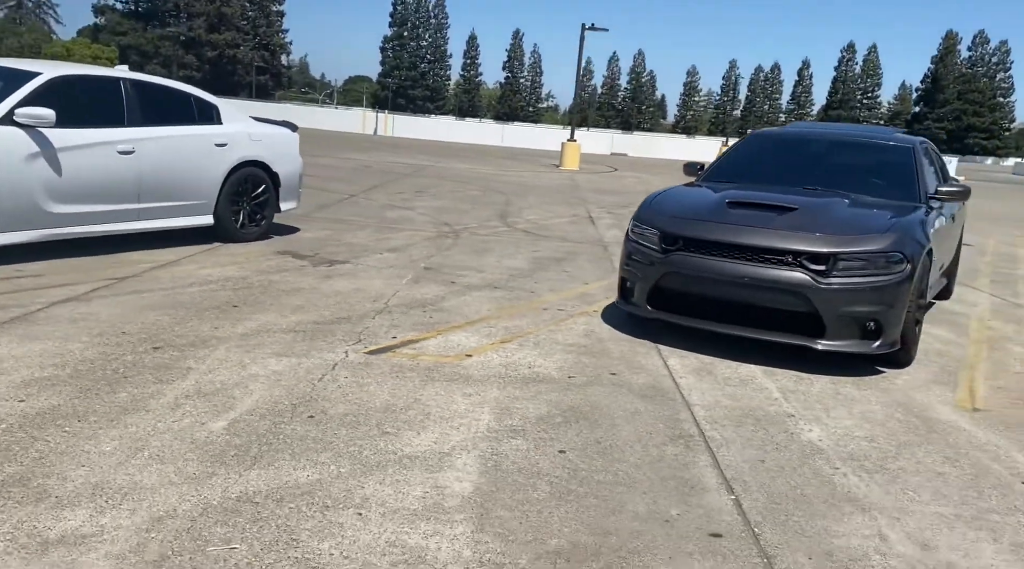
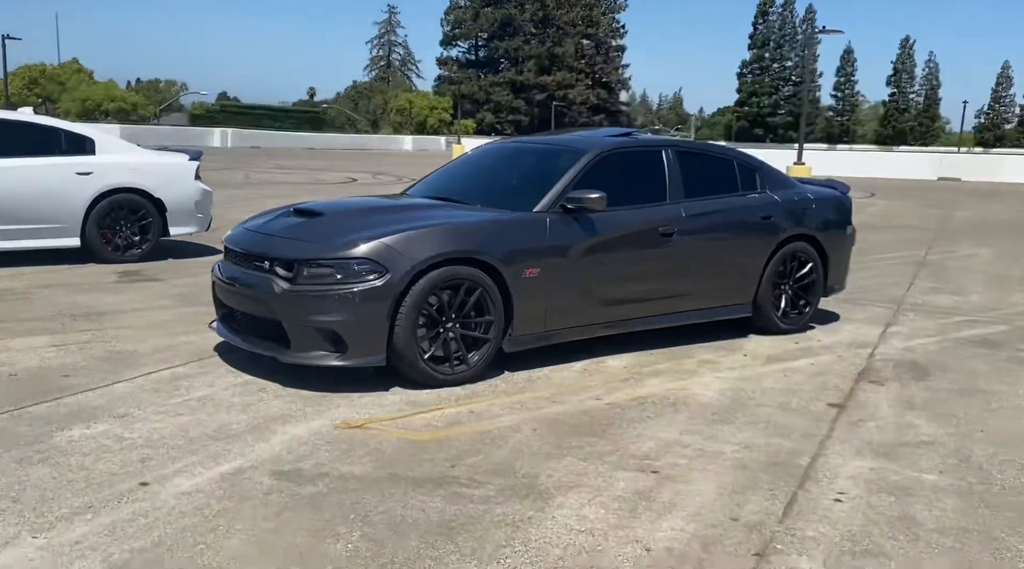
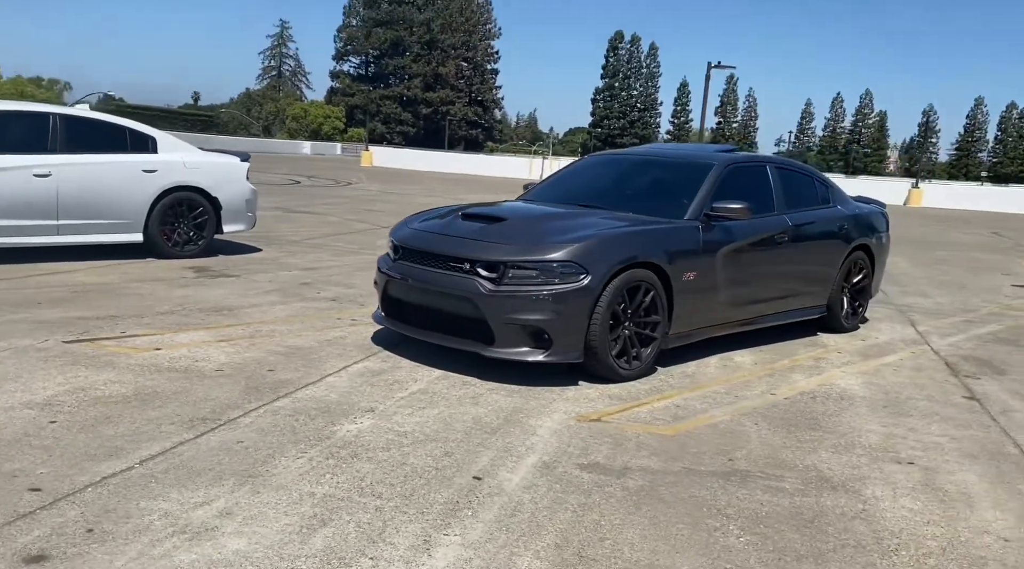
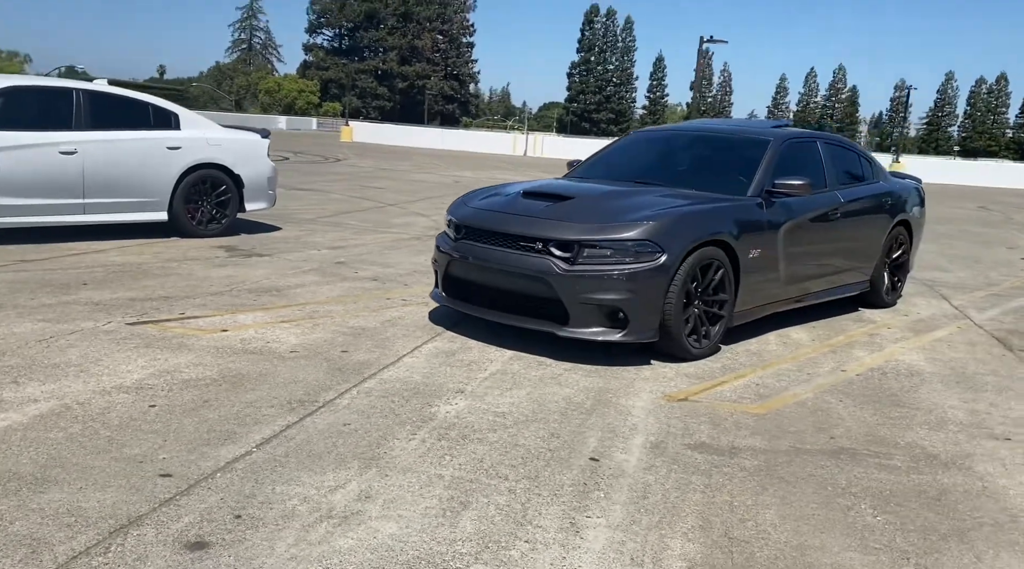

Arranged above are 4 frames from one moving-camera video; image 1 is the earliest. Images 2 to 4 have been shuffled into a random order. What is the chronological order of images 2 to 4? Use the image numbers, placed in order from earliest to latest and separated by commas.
4, 3, 2
